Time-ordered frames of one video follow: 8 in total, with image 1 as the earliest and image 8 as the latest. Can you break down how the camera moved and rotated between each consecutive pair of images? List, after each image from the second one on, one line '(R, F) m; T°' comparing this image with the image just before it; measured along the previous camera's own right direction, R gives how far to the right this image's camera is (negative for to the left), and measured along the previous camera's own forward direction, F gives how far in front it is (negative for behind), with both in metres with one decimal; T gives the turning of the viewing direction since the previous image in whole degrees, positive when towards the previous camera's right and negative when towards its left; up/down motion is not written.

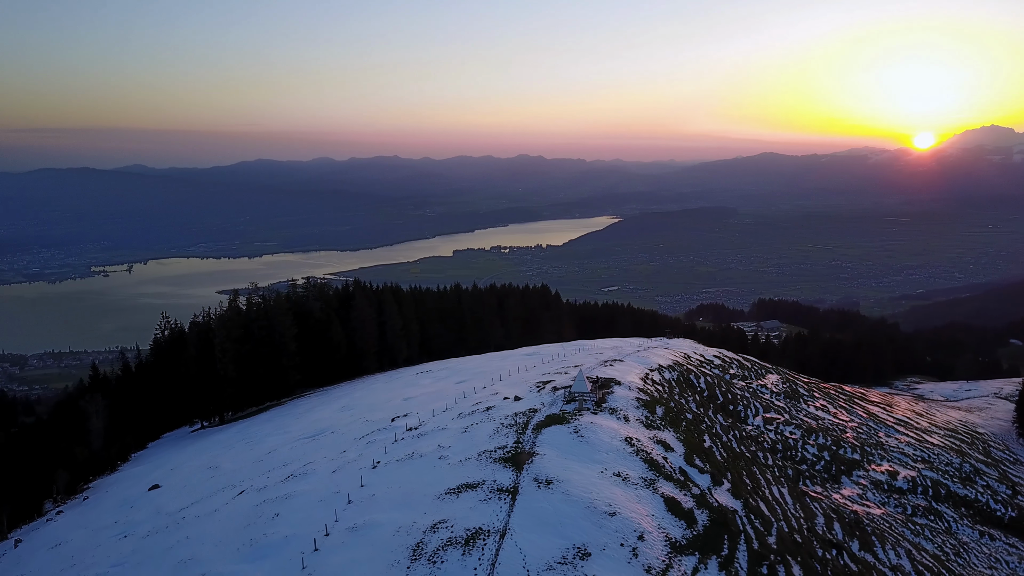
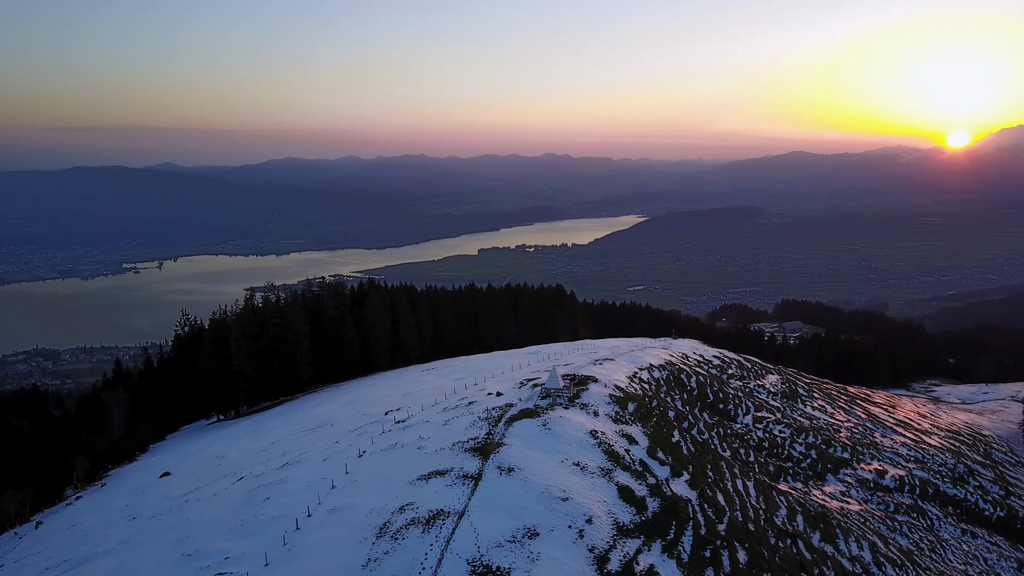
(+0.8, -0.9) m; -2°
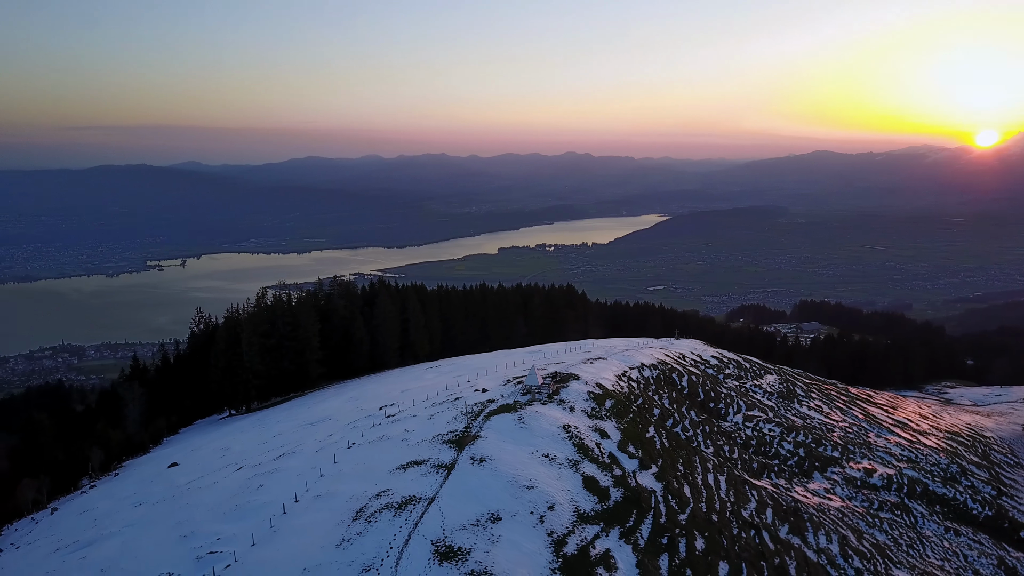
(+0.7, -0.8) m; -1°
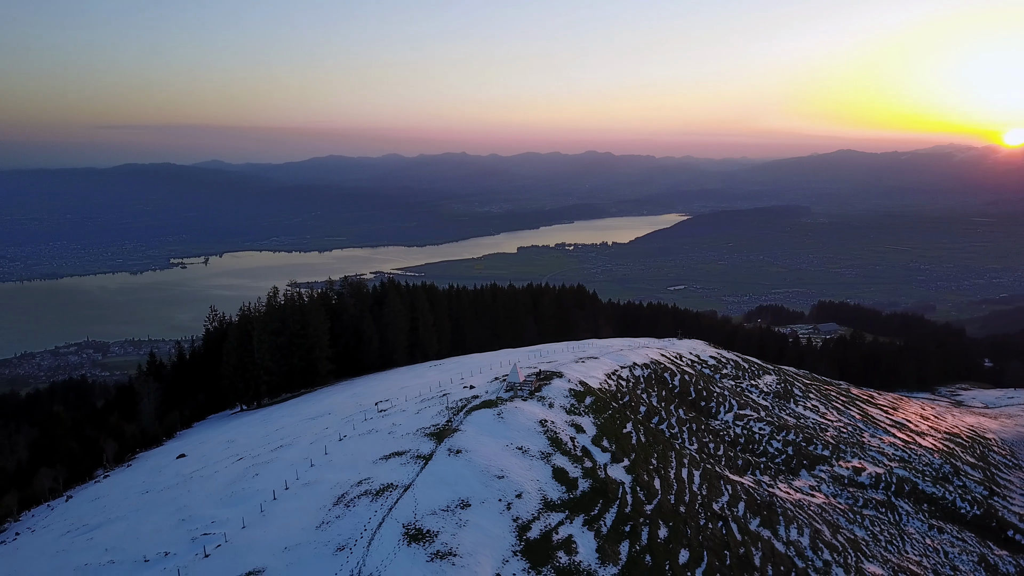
(+0.7, -0.8) m; -1°
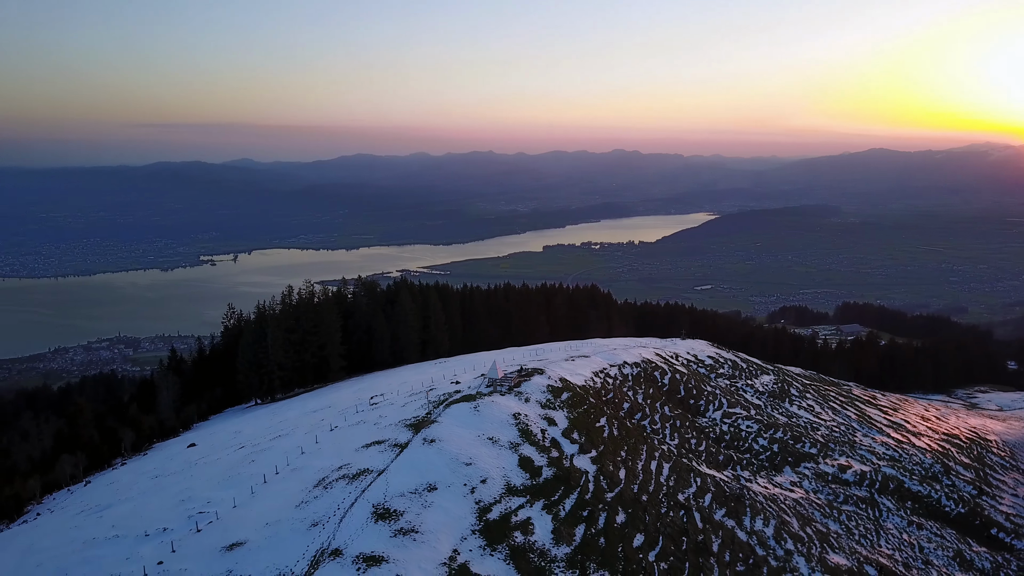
(+0.9, -1.0) m; -2°
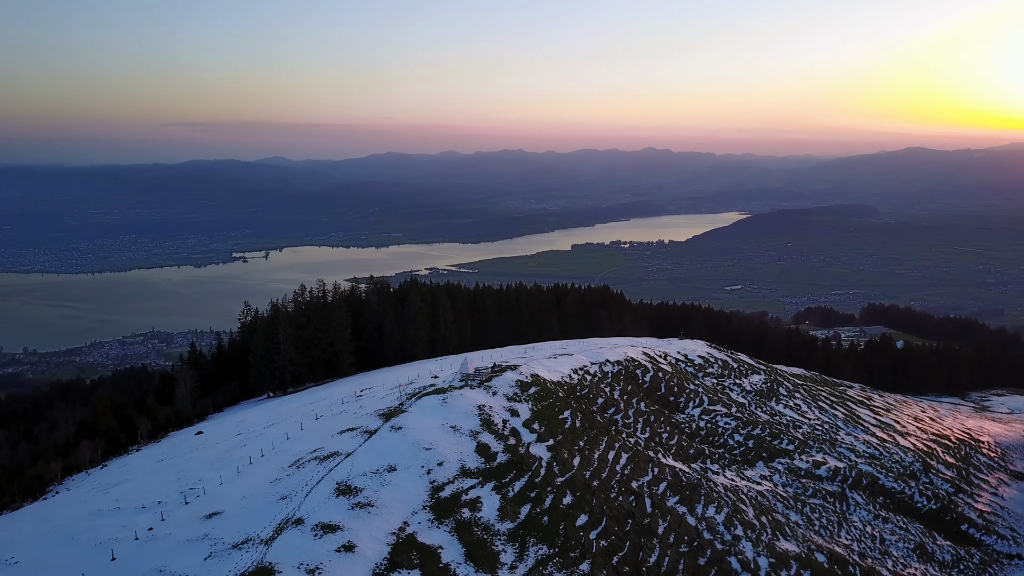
(+1.3, -1.4) m; -2°
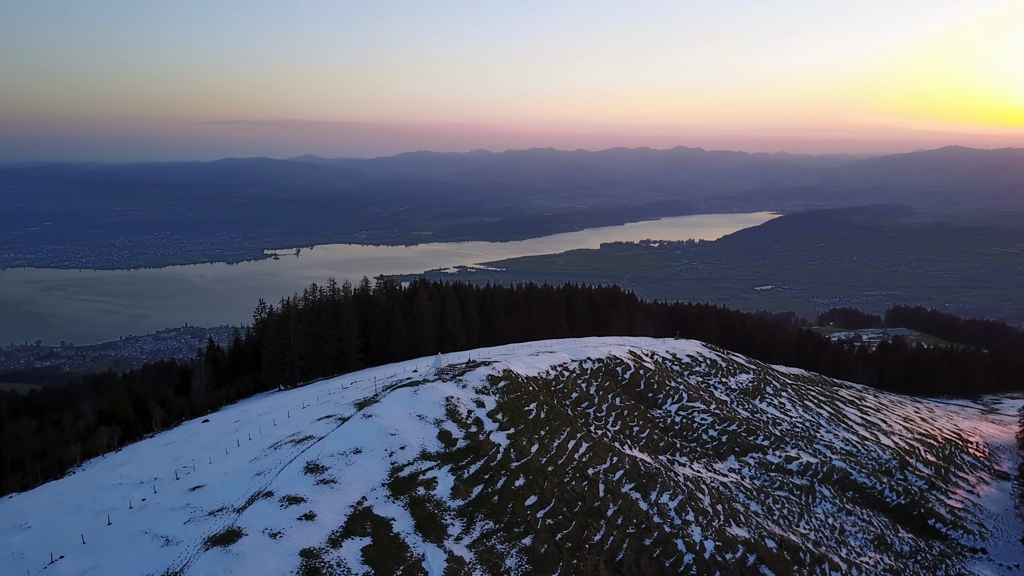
(+1.4, -1.6) m; -2°
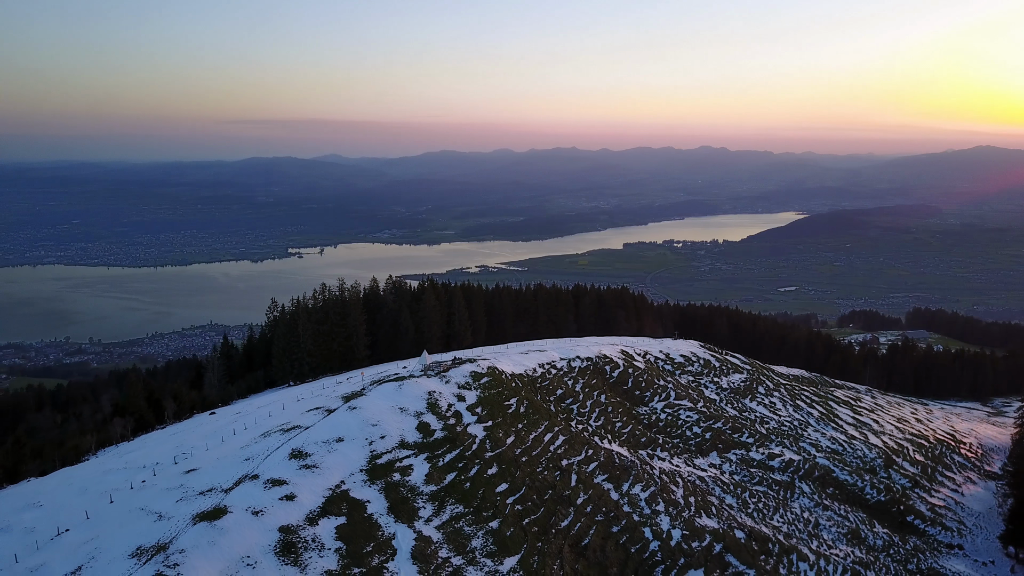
(+1.1, -1.2) m; -2°
